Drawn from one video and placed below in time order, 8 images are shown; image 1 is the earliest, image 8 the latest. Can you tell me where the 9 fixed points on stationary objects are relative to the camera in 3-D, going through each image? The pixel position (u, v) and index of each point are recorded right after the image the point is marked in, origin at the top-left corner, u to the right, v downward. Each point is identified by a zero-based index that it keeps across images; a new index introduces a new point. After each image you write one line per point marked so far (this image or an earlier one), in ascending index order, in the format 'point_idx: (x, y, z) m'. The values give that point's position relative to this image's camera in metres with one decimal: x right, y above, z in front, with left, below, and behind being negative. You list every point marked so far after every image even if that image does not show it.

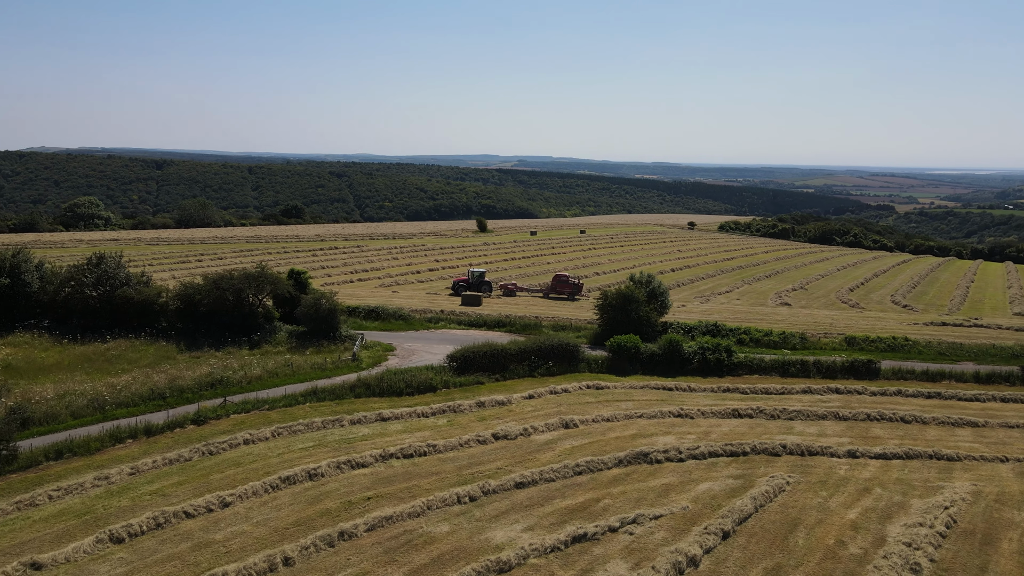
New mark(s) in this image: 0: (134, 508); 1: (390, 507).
0: (-9.0, -5.3, +17.6) m
1: (-2.9, -5.4, +18.0) m
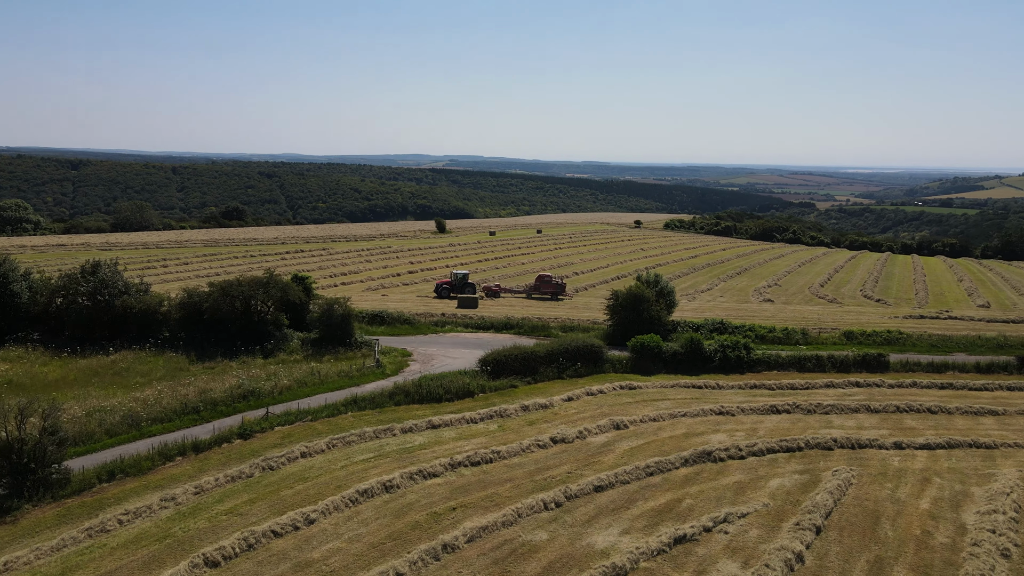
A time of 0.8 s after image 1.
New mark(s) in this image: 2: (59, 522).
0: (-6.7, -5.5, +16.8) m
1: (-0.7, -5.5, +17.7) m
2: (-10.3, -5.3, +16.7) m
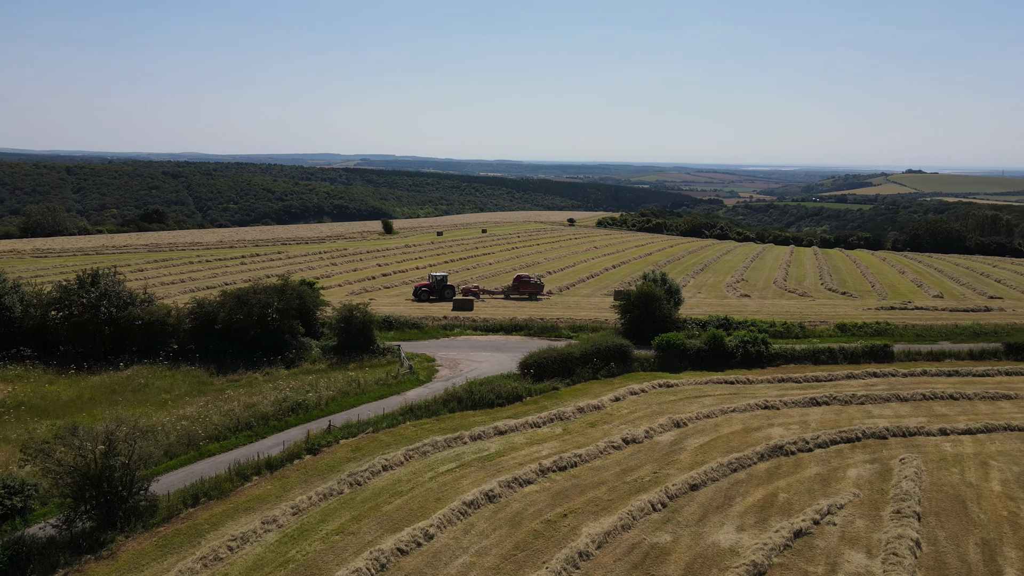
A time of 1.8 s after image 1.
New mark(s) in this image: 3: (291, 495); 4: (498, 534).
0: (-3.8, -5.7, +16.0) m
1: (+2.1, -5.6, +17.6) m
2: (-7.4, -5.6, +15.6) m
3: (-5.5, -5.2, +18.4) m
4: (-0.3, -5.7, +17.0) m
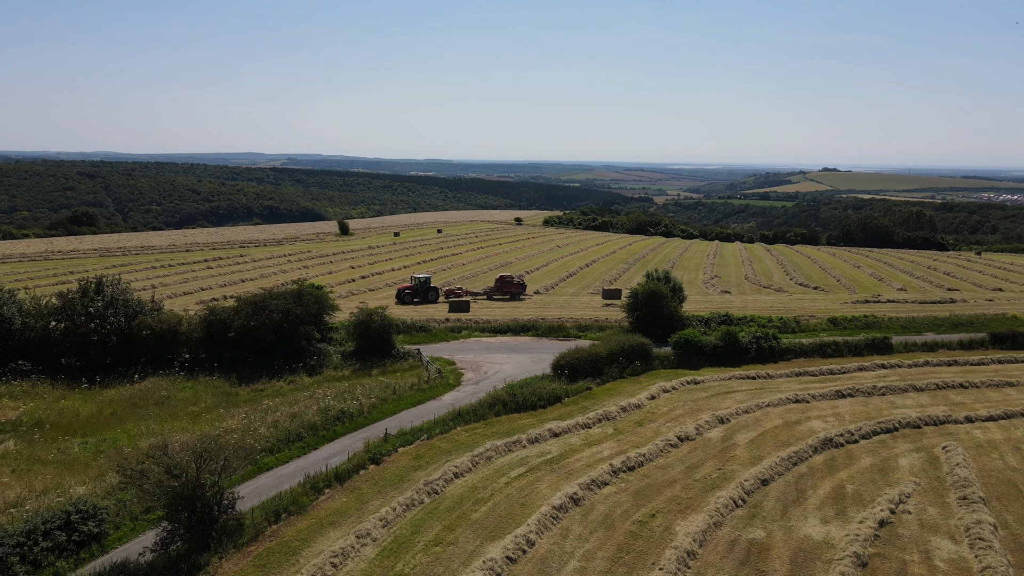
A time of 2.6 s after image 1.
0: (-1.5, -5.8, +15.6) m
1: (+4.3, -5.6, +17.7) m
2: (-5.0, -5.8, +14.9) m
3: (-3.4, -5.3, +17.9) m
4: (+2.0, -5.7, +16.9) m
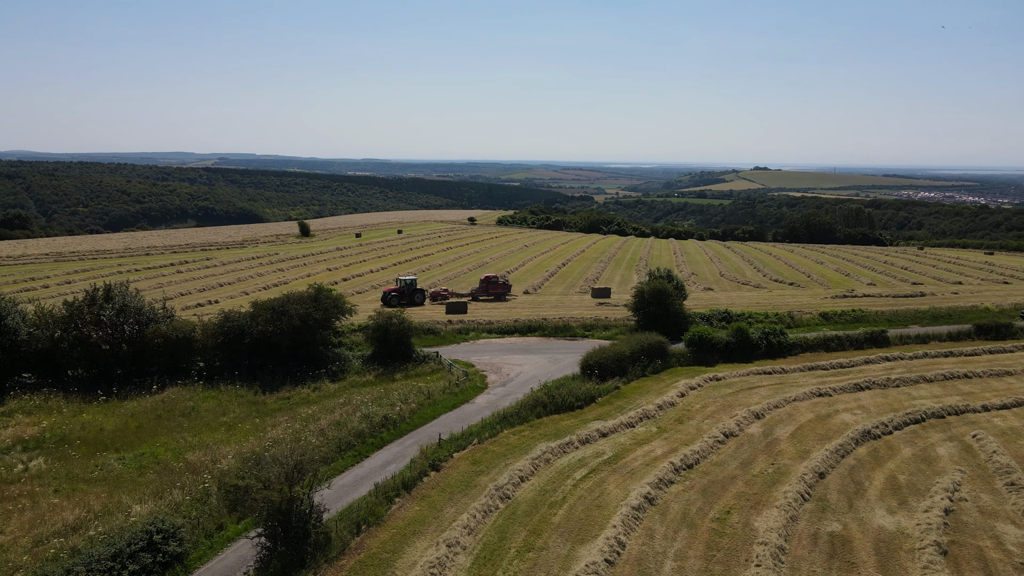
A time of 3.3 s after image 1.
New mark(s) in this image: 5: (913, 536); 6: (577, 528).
0: (+0.6, -5.9, +15.4) m
1: (+6.2, -5.6, +17.9) m
2: (-2.8, -5.9, +14.4) m
3: (-1.5, -5.4, +17.5) m
4: (+3.9, -5.7, +16.9) m
5: (+9.3, -5.8, +17.1) m
6: (+1.5, -5.6, +17.1) m
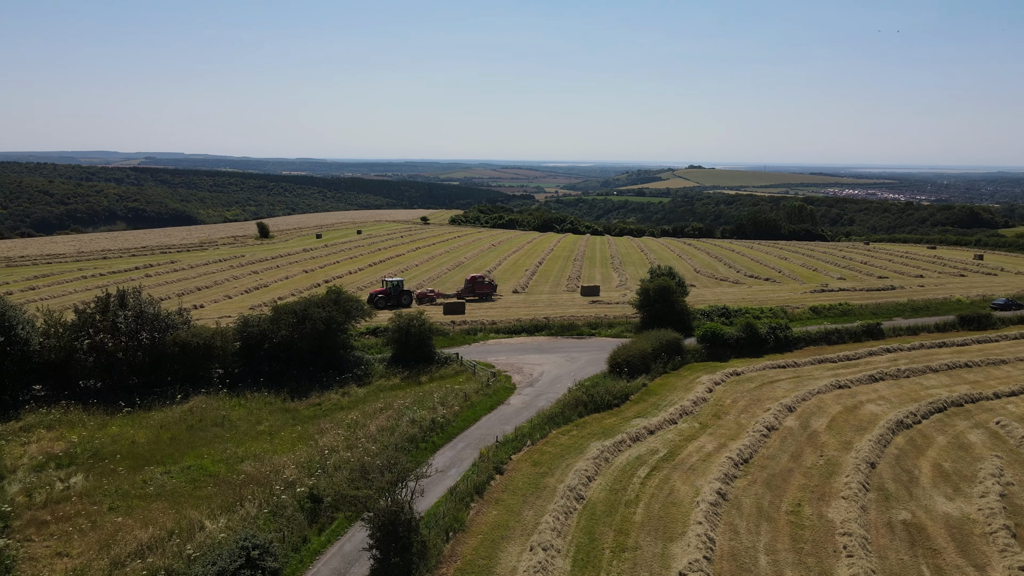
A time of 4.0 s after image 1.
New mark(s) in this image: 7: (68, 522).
0: (+2.7, -5.8, +15.4) m
1: (+8.0, -5.5, +18.3) m
2: (-0.6, -5.9, +14.1) m
3: (+0.4, -5.4, +17.3) m
4: (+5.9, -5.7, +17.1) m
5: (+11.3, -5.6, +17.8) m
6: (+3.5, -5.6, +17.1) m
7: (-10.0, -5.3, +16.6) m
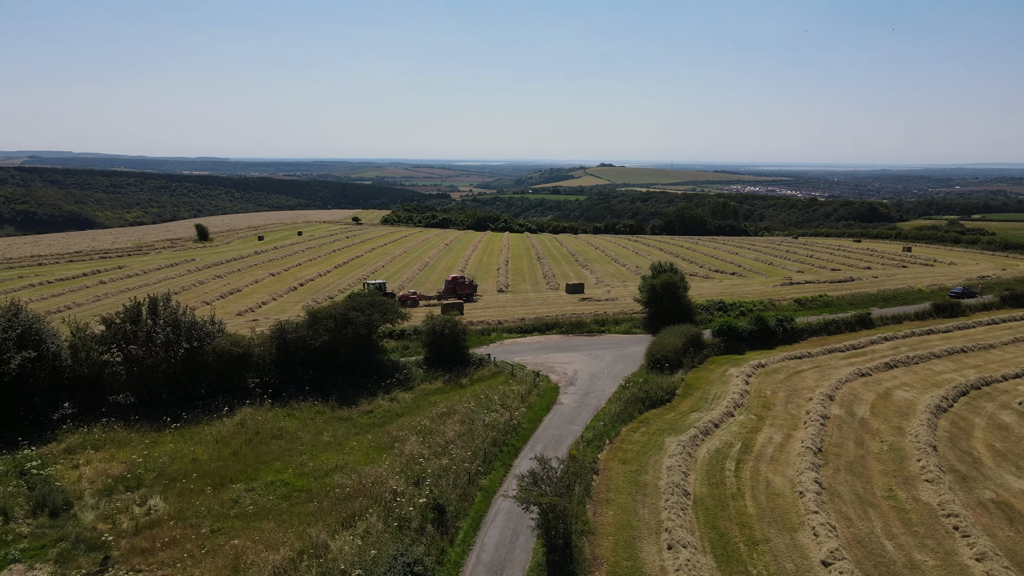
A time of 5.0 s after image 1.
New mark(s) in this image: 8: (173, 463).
0: (+5.7, -5.7, +15.6) m
1: (+10.7, -5.3, +19.1) m
2: (+2.5, -5.9, +13.9) m
3: (+3.2, -5.4, +17.3) m
4: (+8.7, -5.5, +17.7) m
5: (+14.0, -5.4, +18.9) m
6: (+6.3, -5.5, +17.4) m
7: (-7.1, -5.5, +15.4) m
8: (-9.1, -4.7, +19.7) m
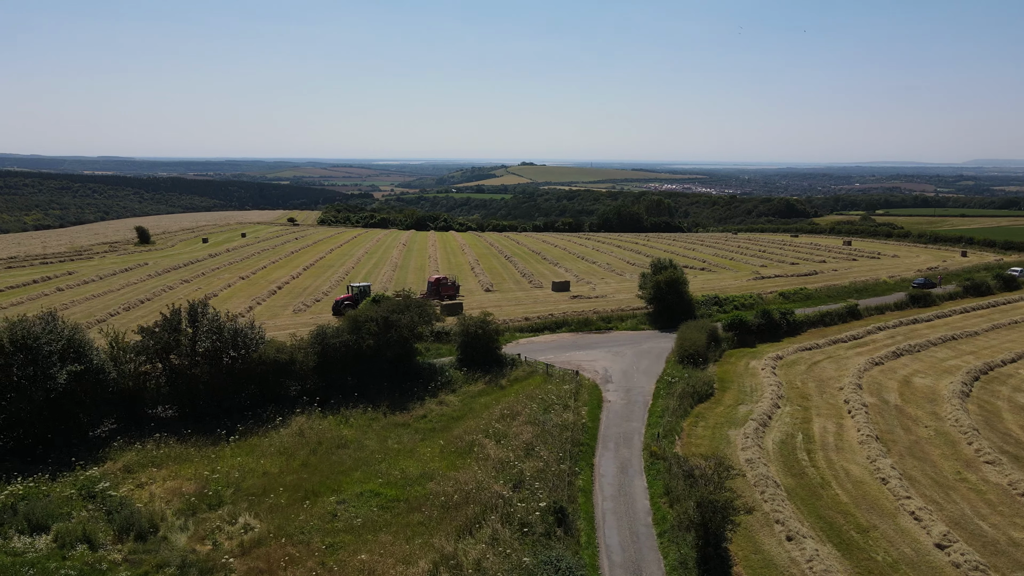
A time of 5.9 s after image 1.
0: (+8.4, -5.6, +16.1) m
1: (+13.0, -5.0, +20.1) m
2: (+5.4, -5.8, +14.1) m
3: (+5.8, -5.3, +17.5) m
4: (+11.2, -5.3, +18.5) m
5: (+16.3, -5.1, +20.2) m
6: (+8.8, -5.3, +17.9) m
7: (-4.3, -5.6, +14.6) m
8: (-6.8, -4.8, +18.7) m
